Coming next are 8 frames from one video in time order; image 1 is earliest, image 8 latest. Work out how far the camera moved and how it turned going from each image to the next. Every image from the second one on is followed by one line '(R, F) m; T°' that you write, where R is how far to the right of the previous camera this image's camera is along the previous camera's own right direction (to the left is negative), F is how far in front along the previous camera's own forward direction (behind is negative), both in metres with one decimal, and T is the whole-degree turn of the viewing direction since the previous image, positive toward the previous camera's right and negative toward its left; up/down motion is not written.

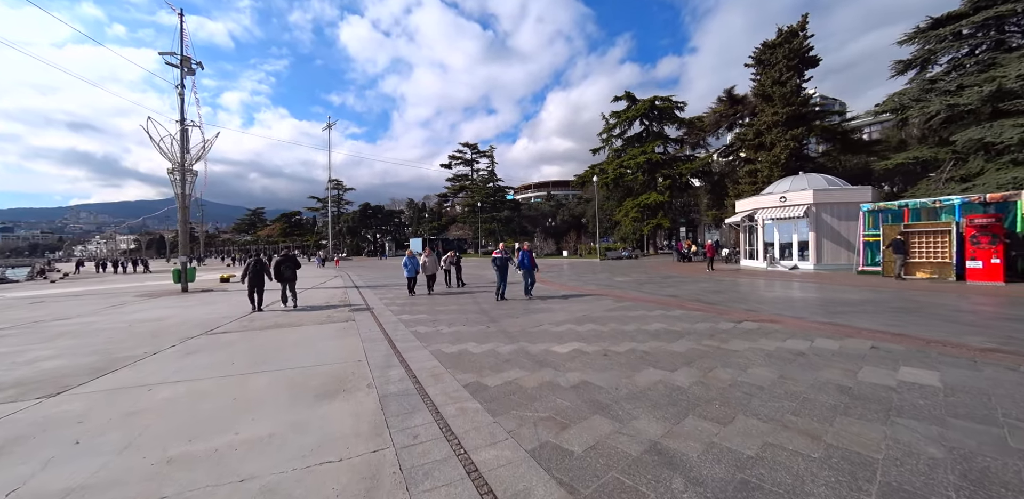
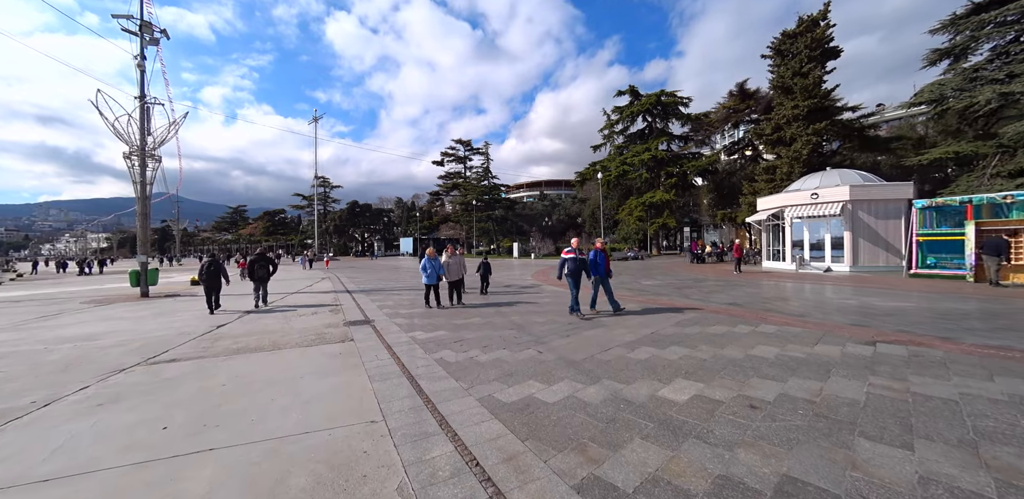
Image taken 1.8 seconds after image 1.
(-1.1, +2.0) m; +2°
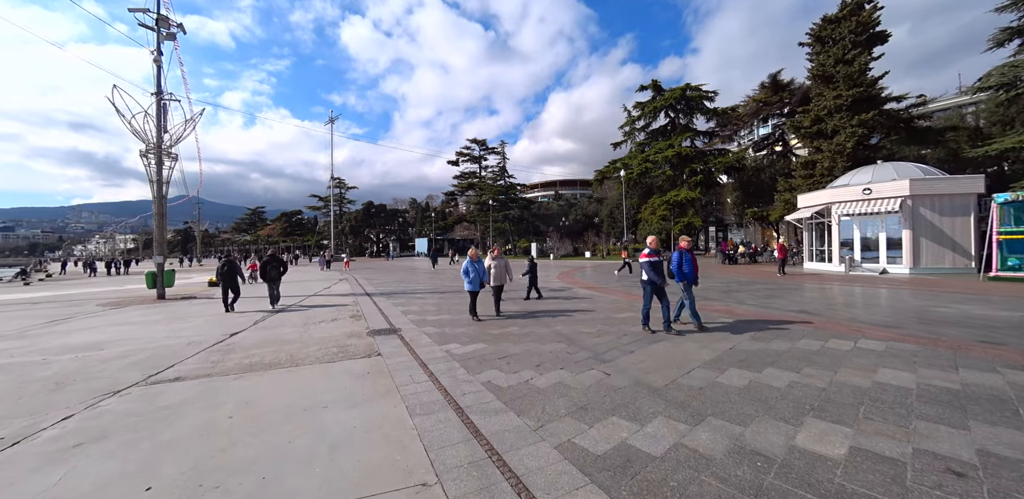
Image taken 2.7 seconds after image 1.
(-0.6, +0.9) m; -2°
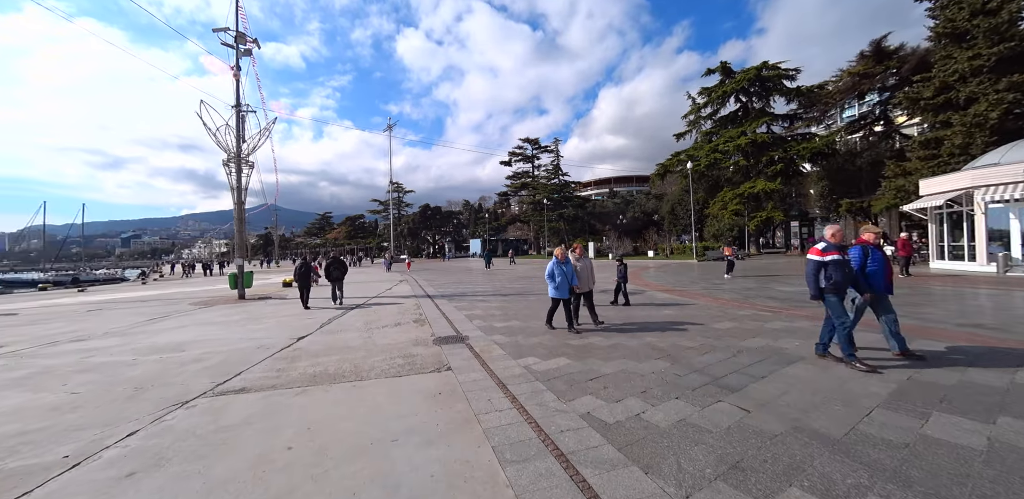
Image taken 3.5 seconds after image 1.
(-0.5, +0.8) m; -8°
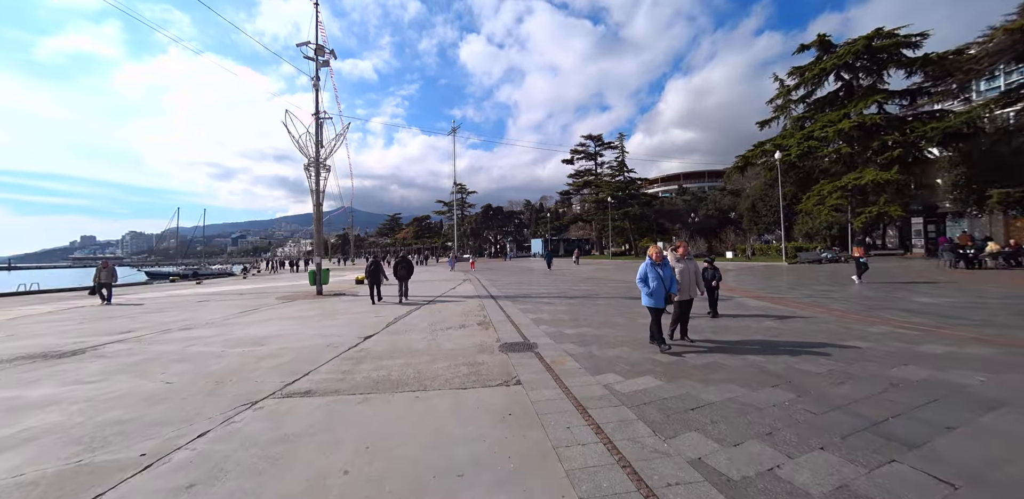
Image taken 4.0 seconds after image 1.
(-0.2, +0.6) m; -9°
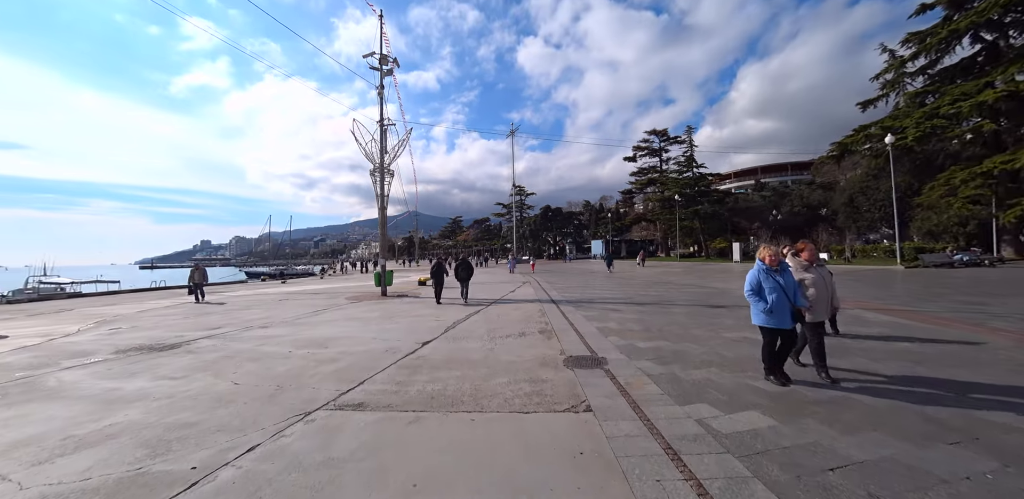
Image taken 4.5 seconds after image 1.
(-0.1, +0.6) m; -9°
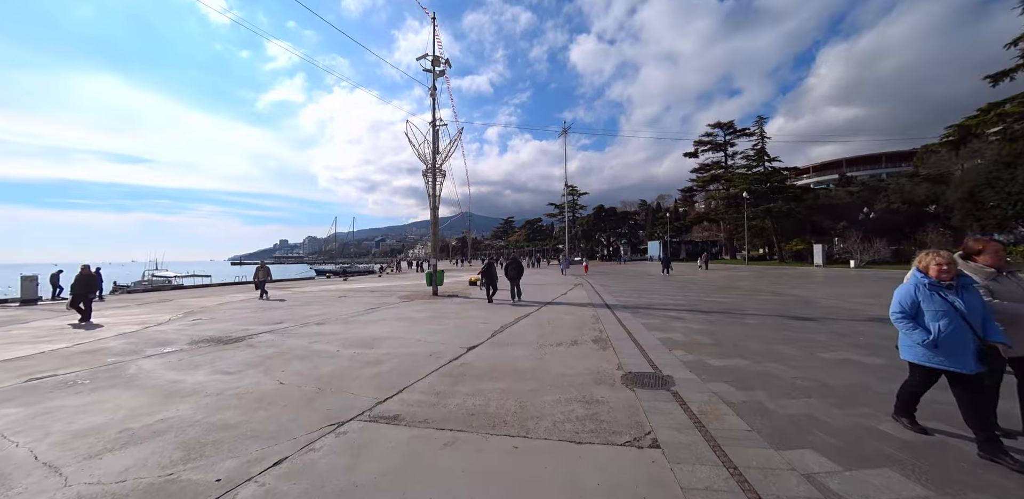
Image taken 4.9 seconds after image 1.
(0.0, +0.6) m; -8°
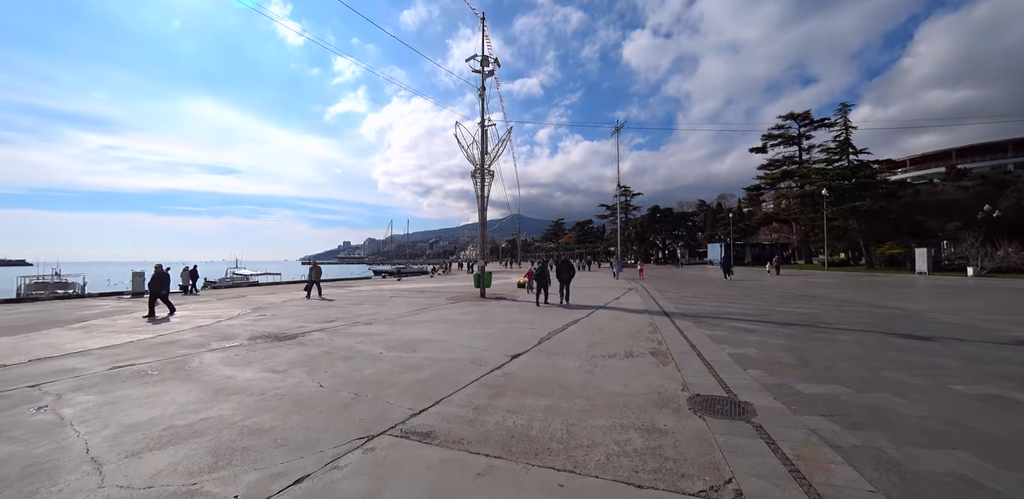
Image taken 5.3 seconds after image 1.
(0.0, +0.5) m; -8°
